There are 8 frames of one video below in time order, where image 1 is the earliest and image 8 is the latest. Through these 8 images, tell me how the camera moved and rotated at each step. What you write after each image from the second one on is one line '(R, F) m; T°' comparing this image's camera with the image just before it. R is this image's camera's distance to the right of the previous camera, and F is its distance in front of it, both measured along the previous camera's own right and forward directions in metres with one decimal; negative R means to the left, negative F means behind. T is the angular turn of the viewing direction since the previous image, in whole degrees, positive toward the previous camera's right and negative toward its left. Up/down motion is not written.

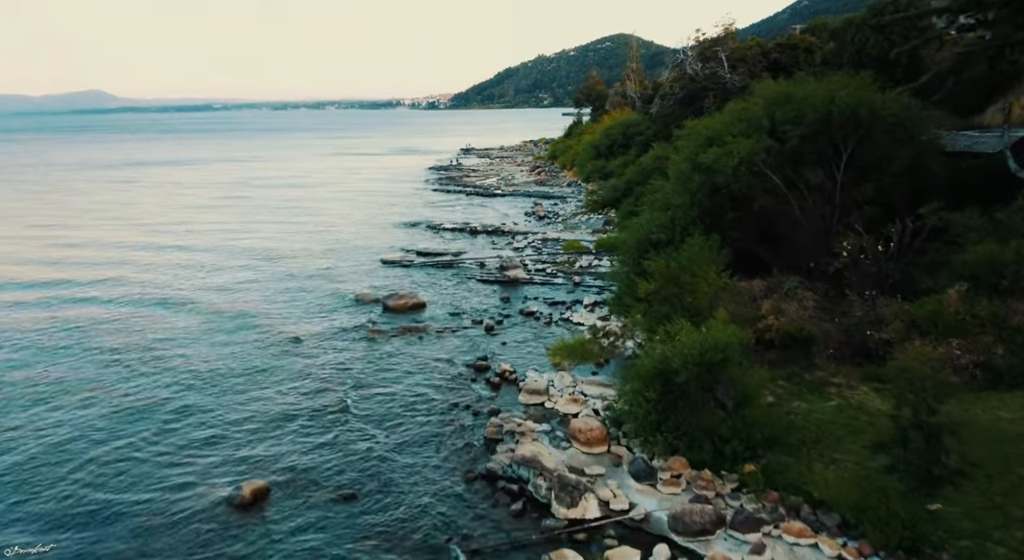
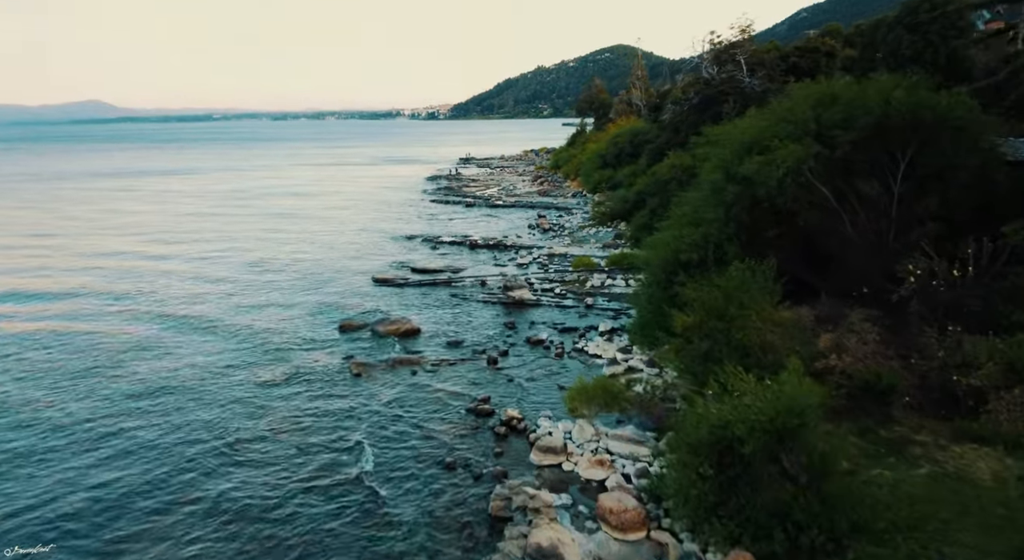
(-0.2, +3.0) m; 0°
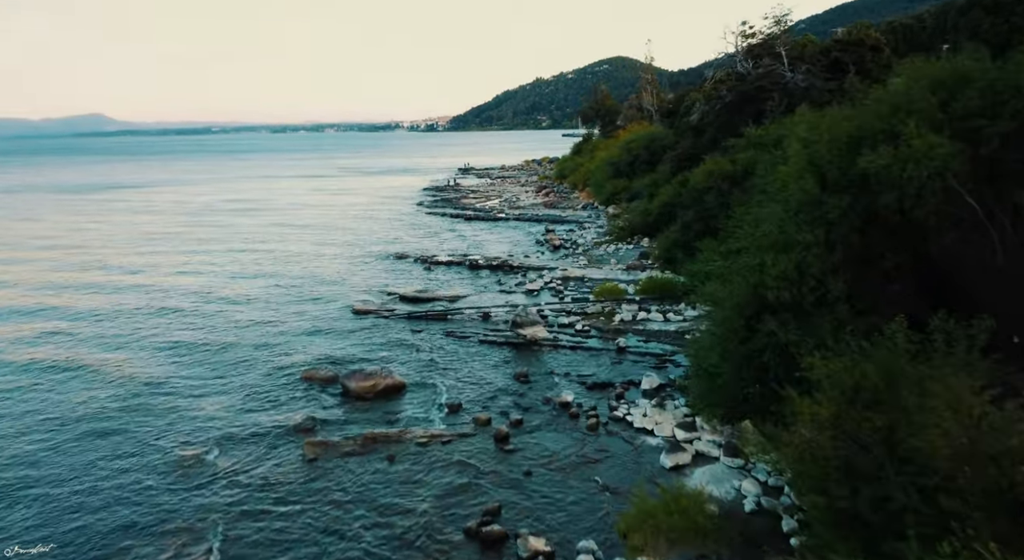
(-0.4, +5.4) m; 0°
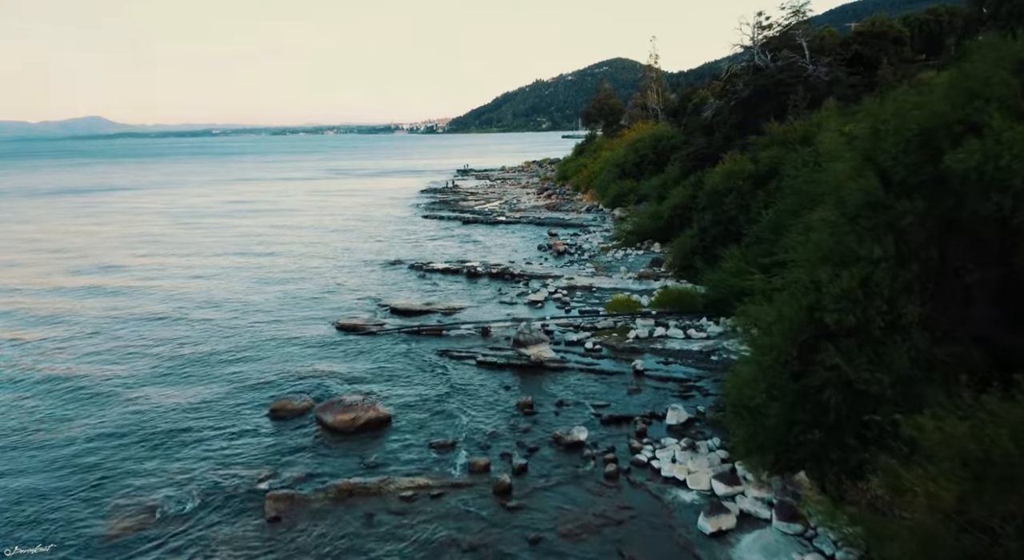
(-0.1, +2.4) m; 0°
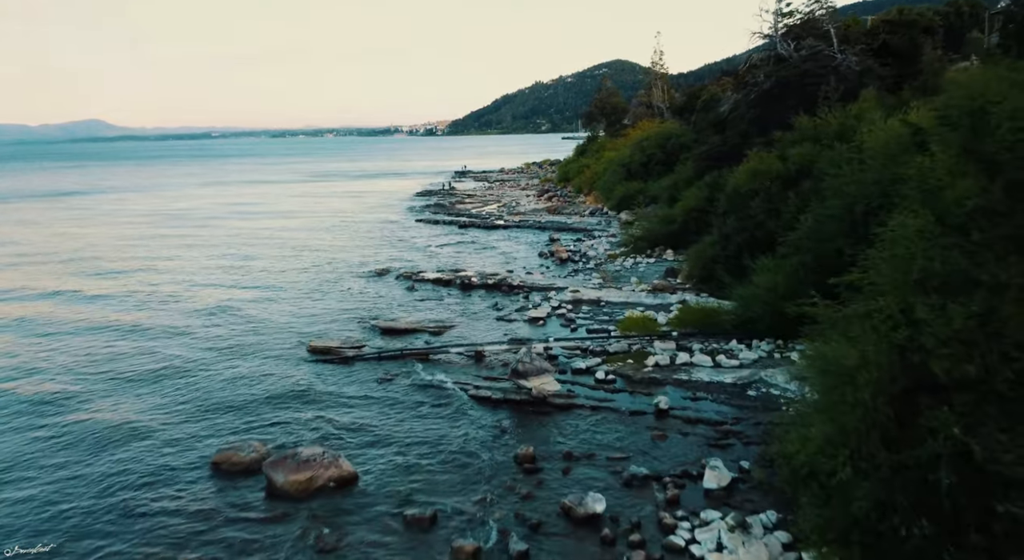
(+0.1, +3.0) m; 0°
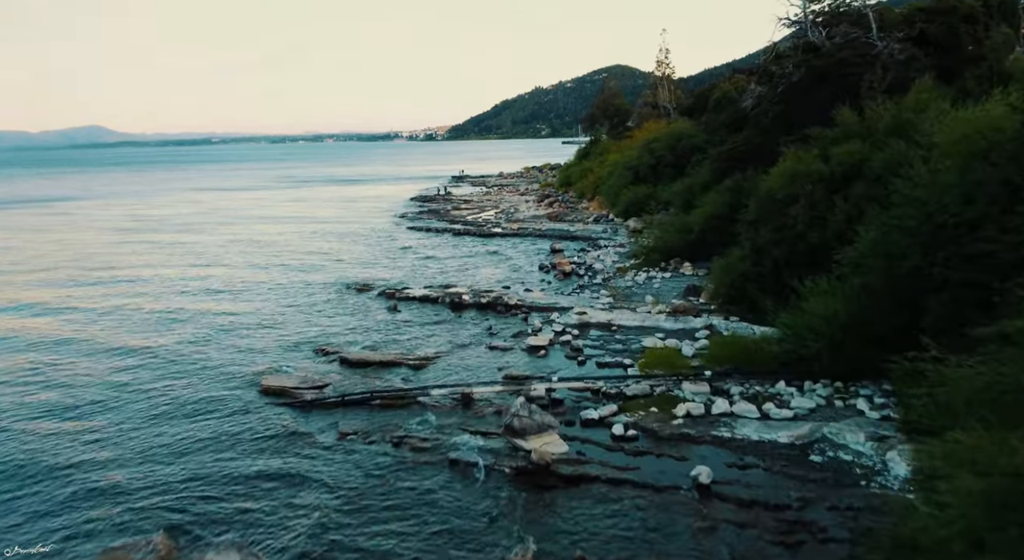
(+0.1, +3.4) m; 0°
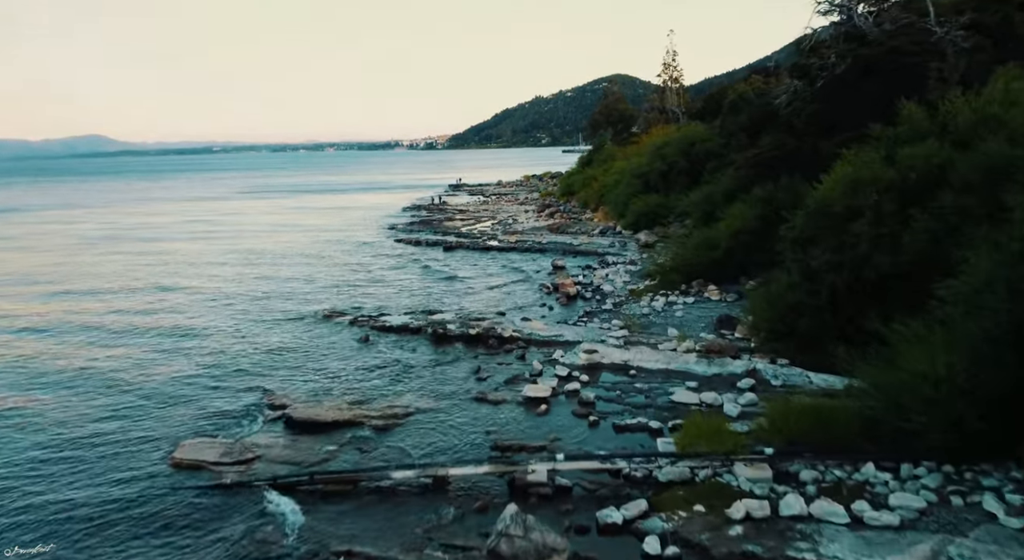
(+0.2, +3.9) m; 0°
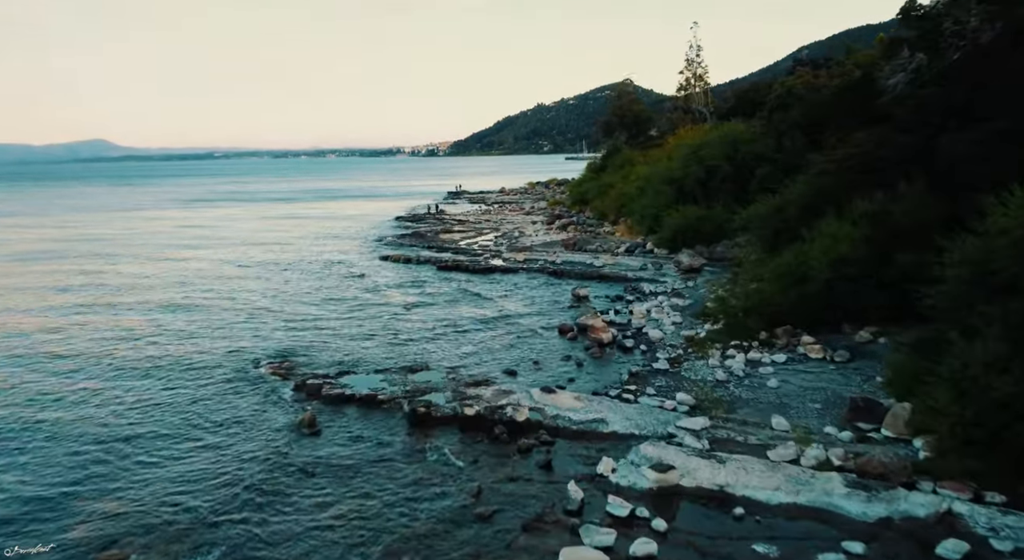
(-0.3, +6.4) m; 0°
